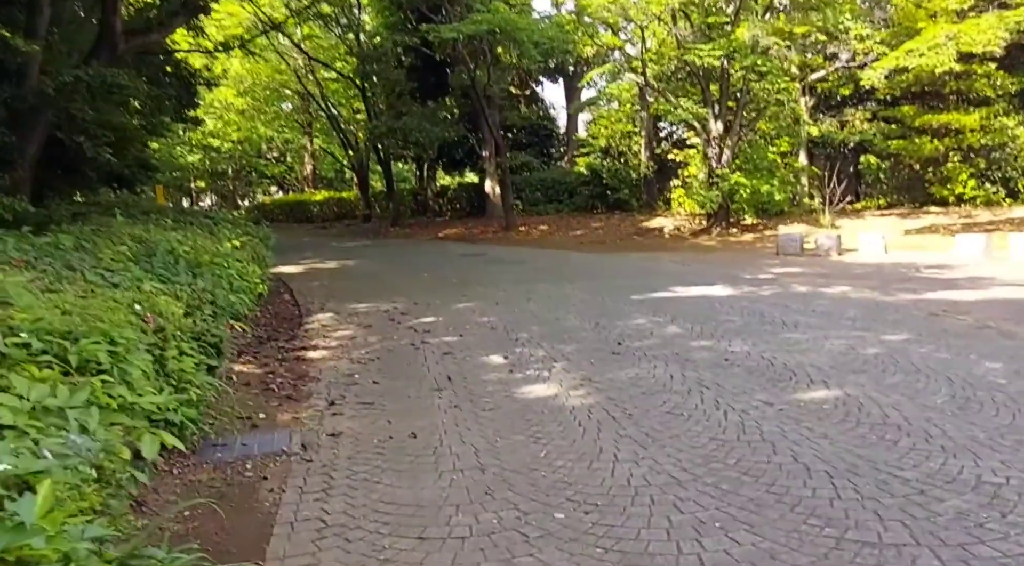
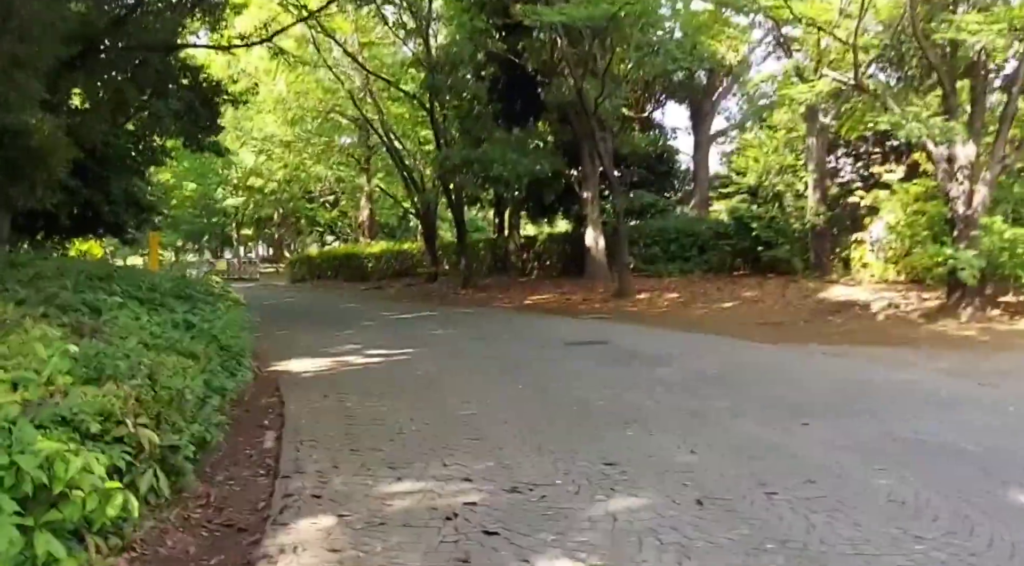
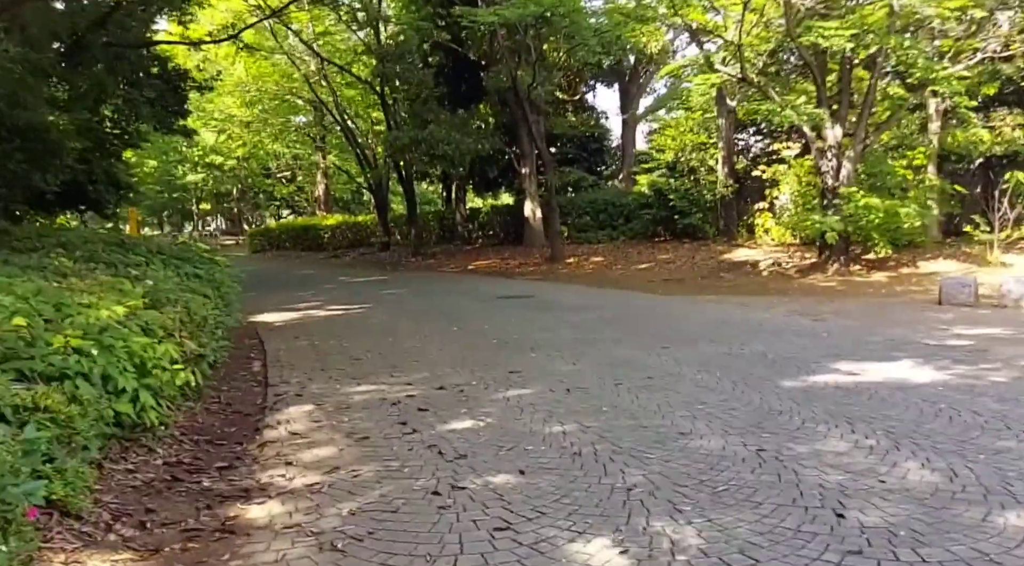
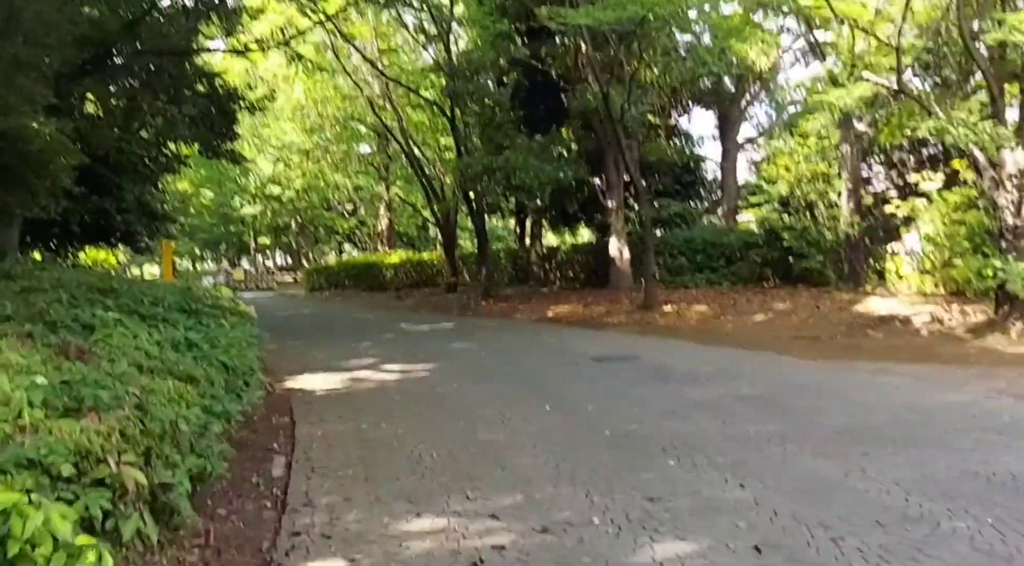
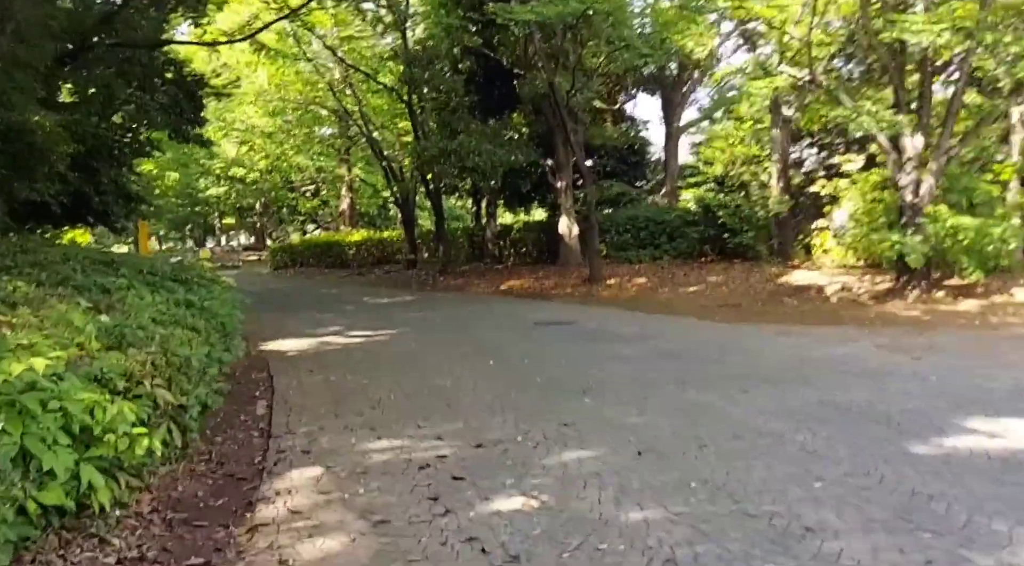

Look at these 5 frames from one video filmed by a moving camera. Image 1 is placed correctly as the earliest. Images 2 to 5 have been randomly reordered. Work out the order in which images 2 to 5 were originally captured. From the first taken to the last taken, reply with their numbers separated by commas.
3, 5, 2, 4
